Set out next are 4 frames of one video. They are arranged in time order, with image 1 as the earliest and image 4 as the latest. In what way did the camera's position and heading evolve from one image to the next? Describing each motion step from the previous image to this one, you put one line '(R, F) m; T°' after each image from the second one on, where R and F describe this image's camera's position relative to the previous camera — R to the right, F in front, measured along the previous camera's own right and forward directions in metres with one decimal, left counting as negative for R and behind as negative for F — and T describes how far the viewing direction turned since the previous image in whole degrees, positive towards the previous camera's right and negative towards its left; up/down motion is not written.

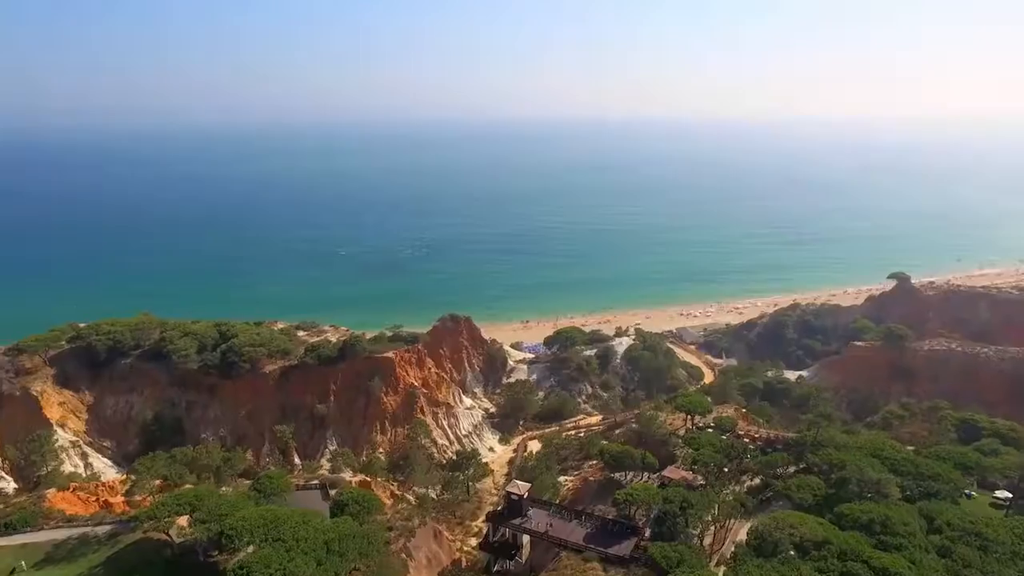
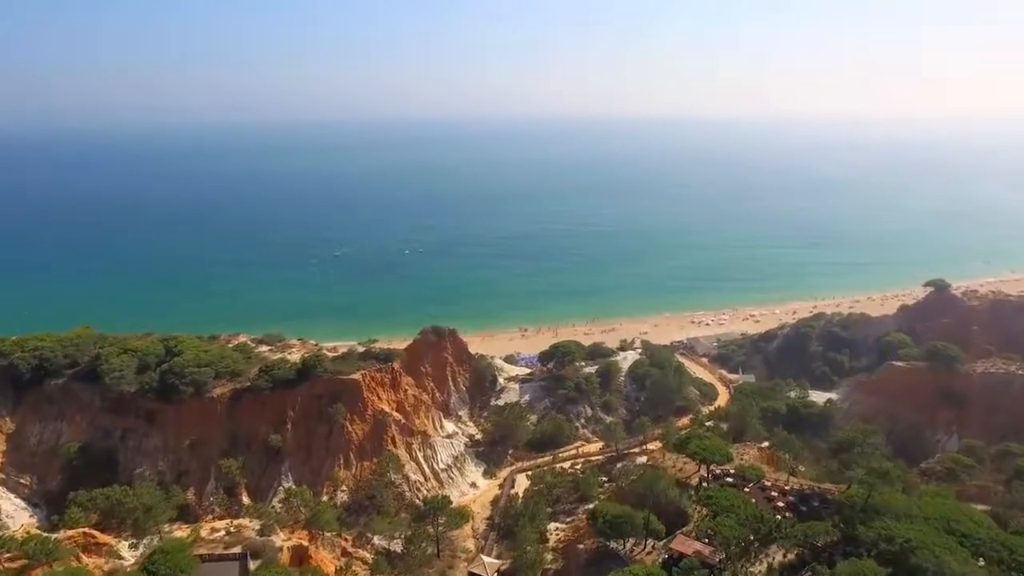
(+1.2, +4.9) m; -1°
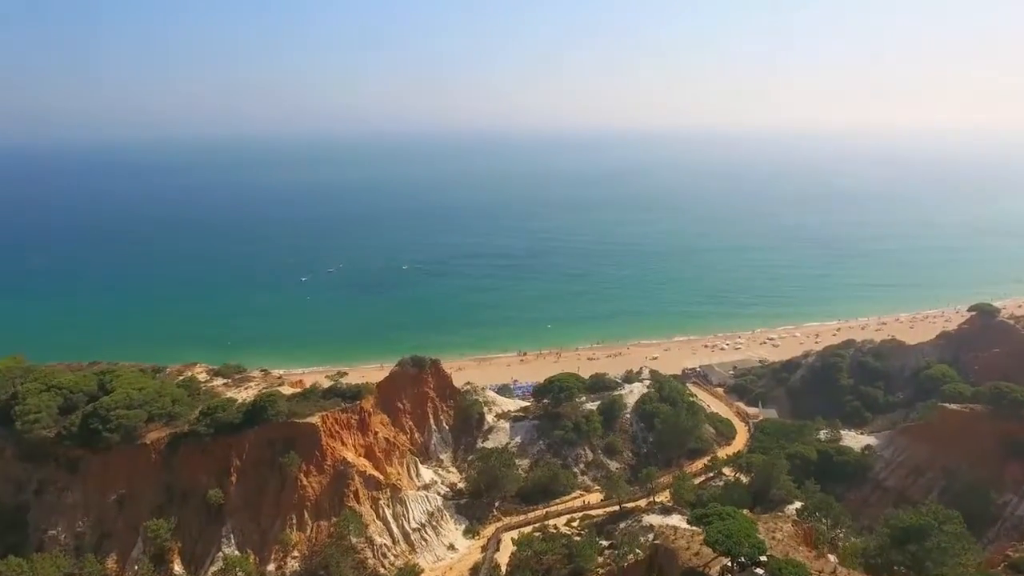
(+1.1, +4.6) m; -1°
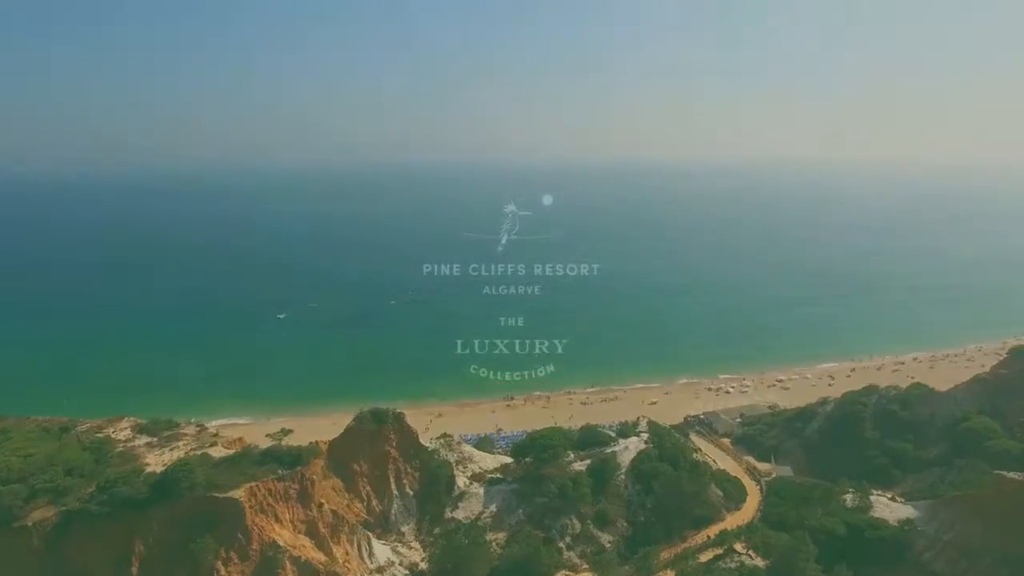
(+1.2, +4.5) m; 0°
